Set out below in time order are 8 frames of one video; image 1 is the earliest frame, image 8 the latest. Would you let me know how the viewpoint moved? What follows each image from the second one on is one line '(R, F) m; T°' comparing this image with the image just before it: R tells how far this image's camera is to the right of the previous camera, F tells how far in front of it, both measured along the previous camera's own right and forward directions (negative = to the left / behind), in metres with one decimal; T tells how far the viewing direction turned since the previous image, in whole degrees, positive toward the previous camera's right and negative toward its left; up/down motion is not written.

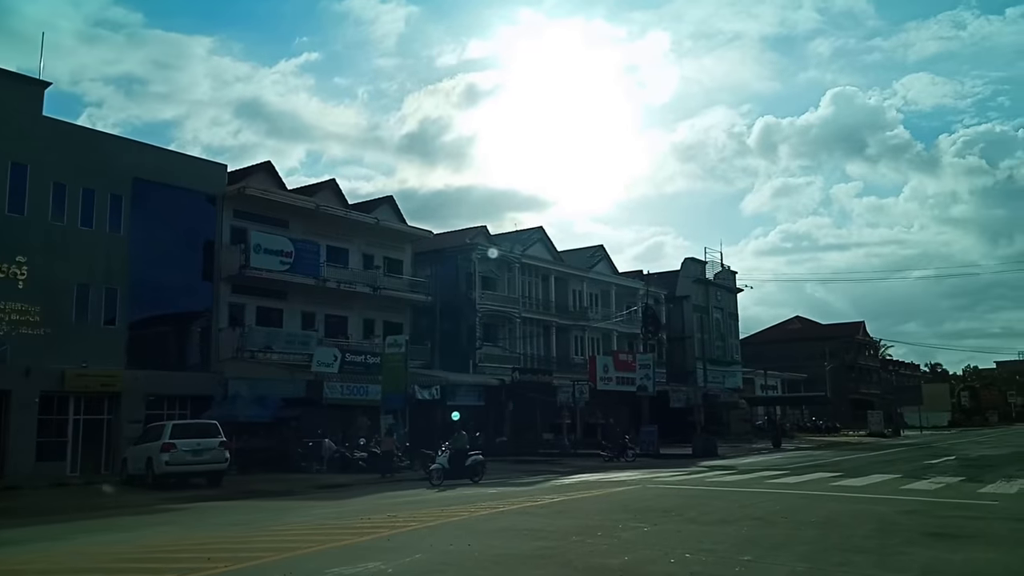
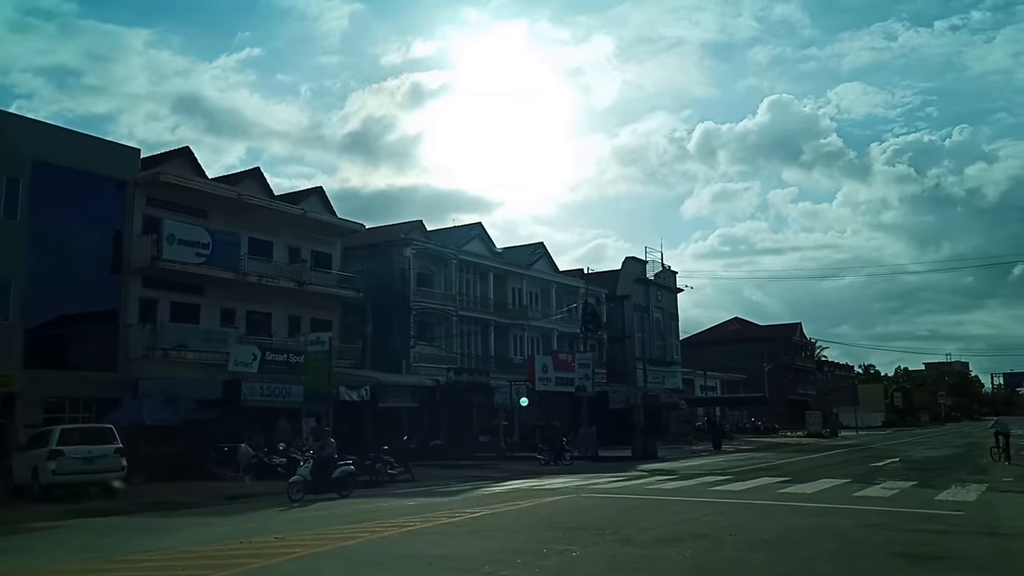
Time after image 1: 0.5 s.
(+0.4, +1.7) m; +4°
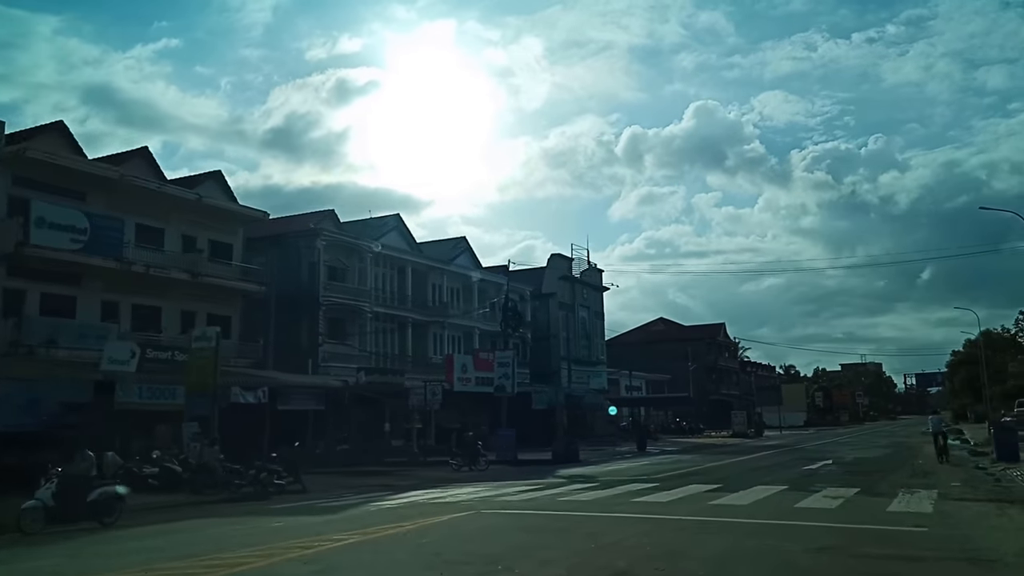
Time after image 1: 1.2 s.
(+0.6, +2.5) m; +5°
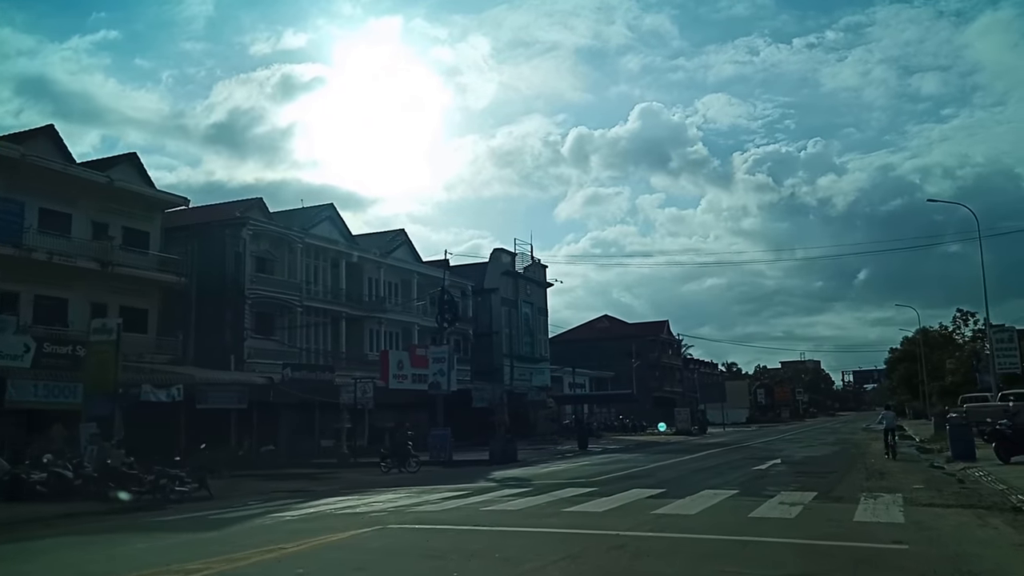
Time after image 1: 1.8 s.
(+0.4, +1.9) m; +4°
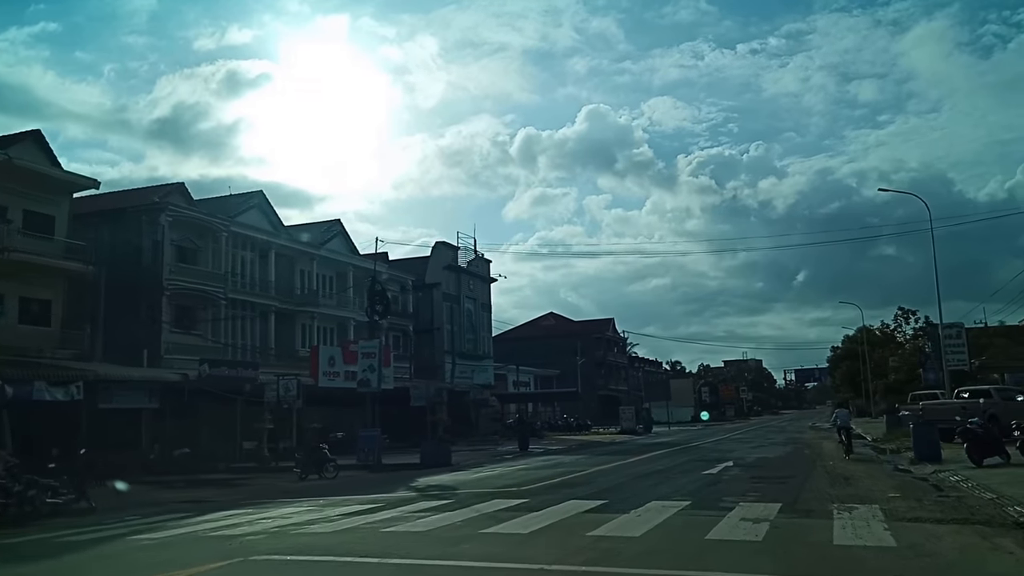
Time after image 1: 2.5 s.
(+0.4, +2.3) m; +4°
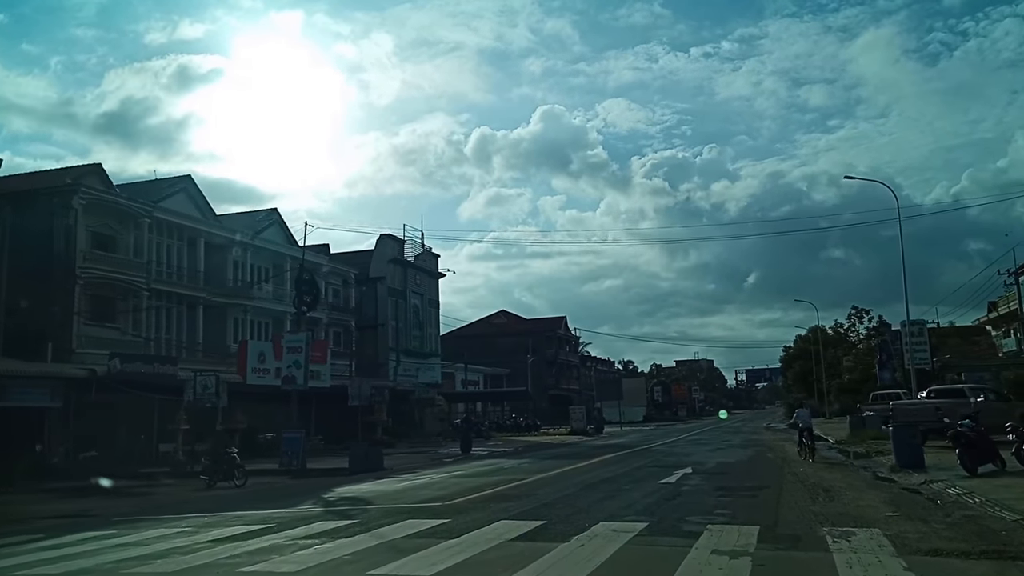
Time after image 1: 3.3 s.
(+0.5, +2.6) m; +3°
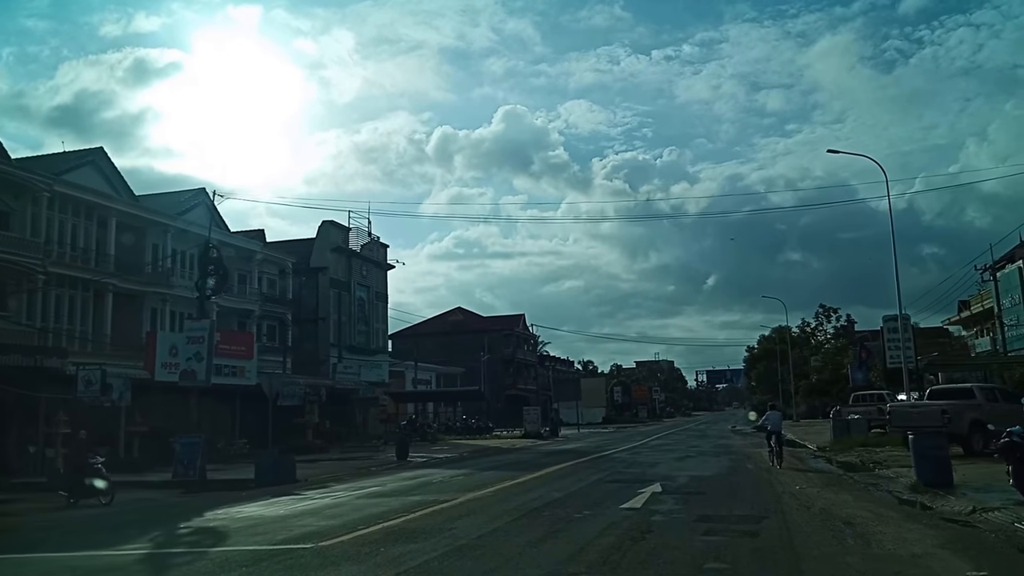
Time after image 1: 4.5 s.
(+0.6, +4.1) m; +3°
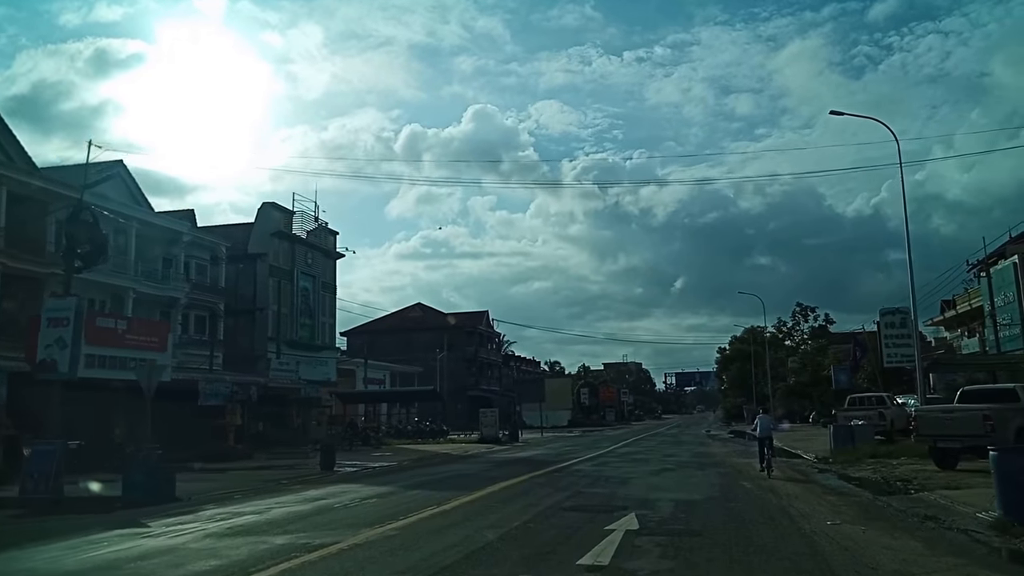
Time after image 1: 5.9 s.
(+0.7, +4.7) m; +2°
